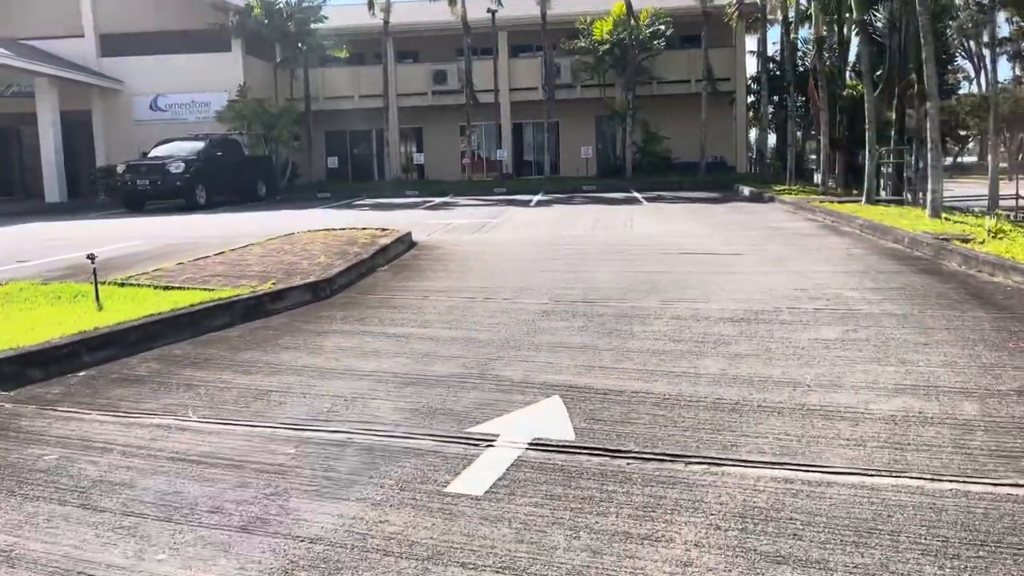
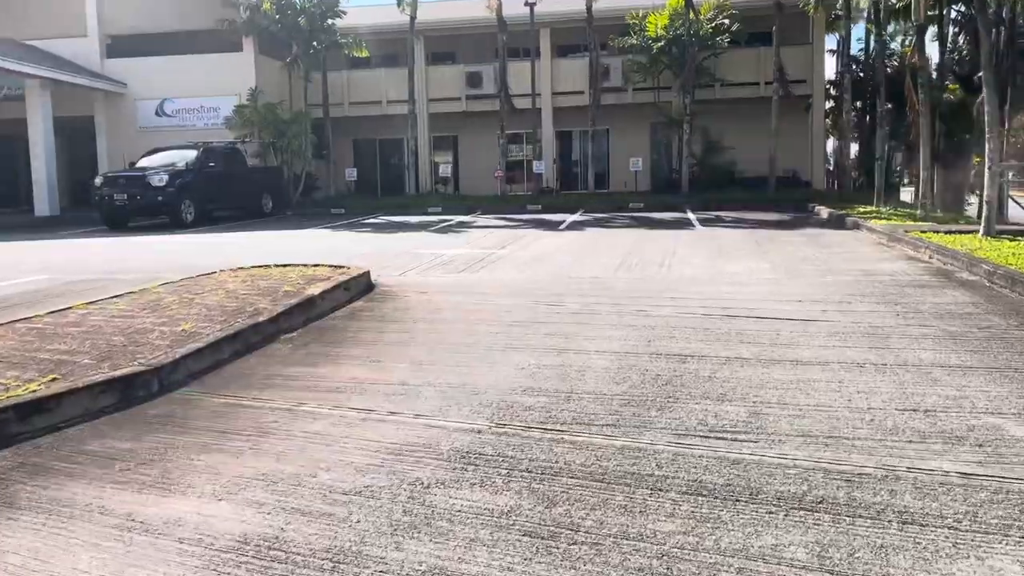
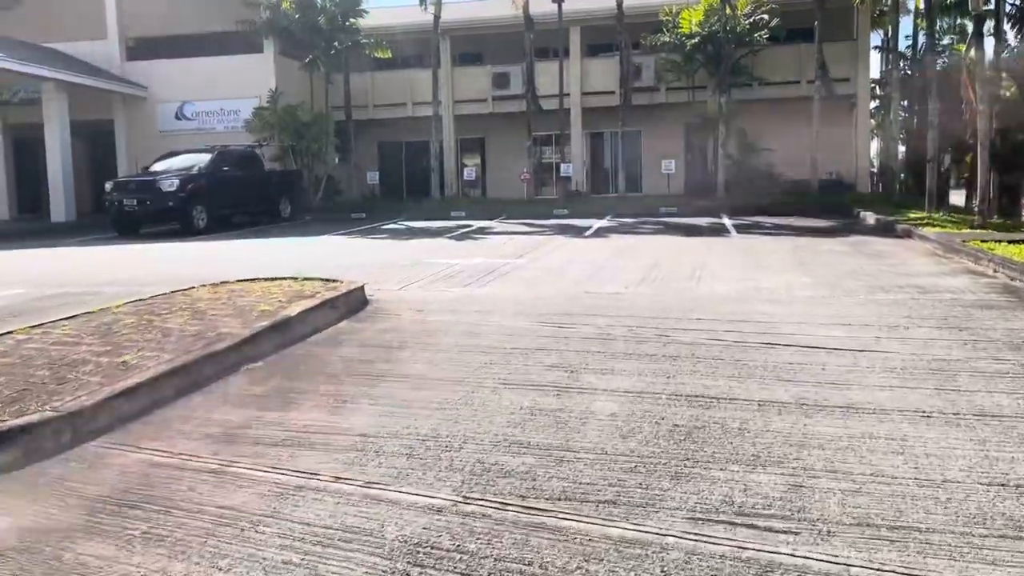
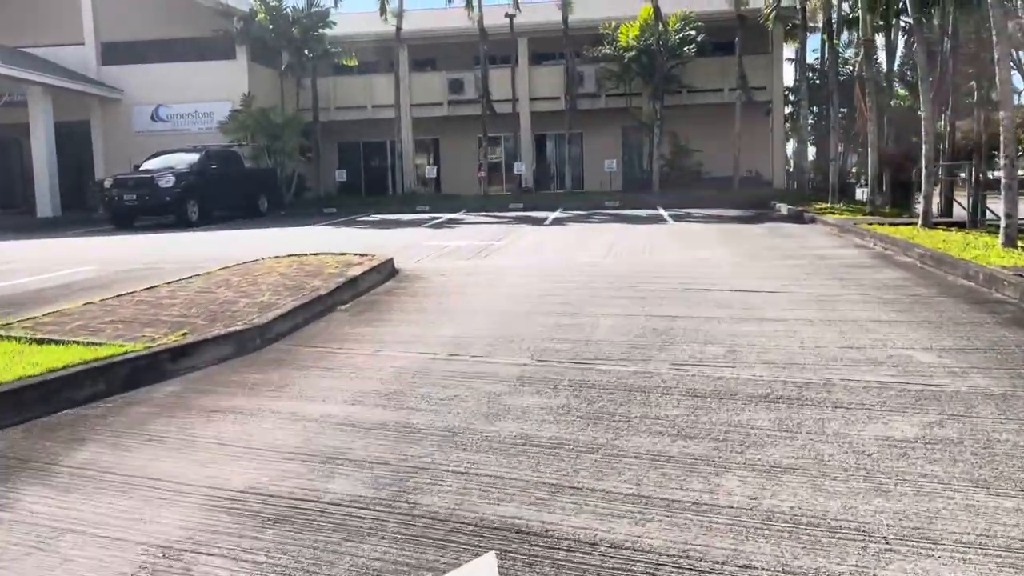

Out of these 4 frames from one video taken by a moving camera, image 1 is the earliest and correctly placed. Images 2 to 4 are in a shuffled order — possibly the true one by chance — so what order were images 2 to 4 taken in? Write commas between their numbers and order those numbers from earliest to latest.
4, 2, 3
